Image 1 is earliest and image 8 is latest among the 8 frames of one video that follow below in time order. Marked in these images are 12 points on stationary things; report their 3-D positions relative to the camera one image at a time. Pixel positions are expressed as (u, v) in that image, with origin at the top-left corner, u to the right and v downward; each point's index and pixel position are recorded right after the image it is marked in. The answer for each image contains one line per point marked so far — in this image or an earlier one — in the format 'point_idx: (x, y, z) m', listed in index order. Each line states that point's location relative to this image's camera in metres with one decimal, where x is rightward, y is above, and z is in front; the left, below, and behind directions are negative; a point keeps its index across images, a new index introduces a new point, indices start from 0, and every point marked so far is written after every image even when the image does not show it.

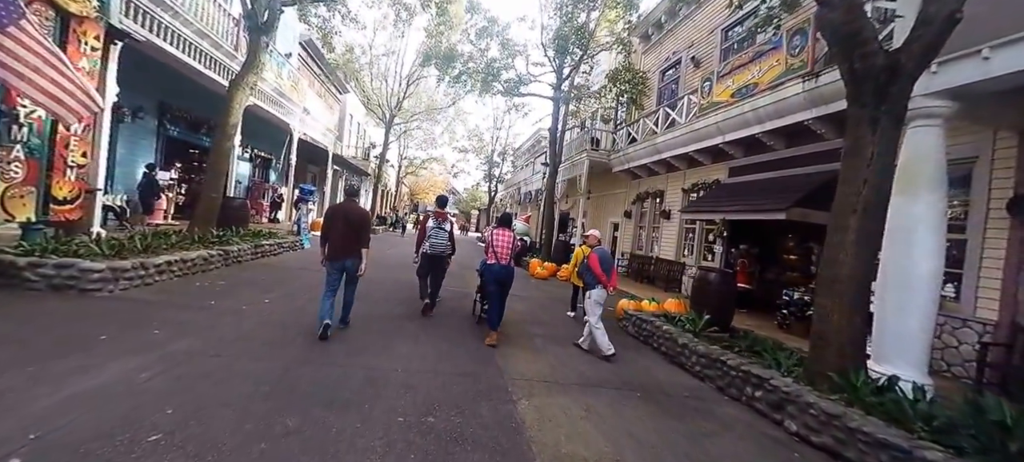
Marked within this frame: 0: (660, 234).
0: (+5.4, -0.1, +14.4) m
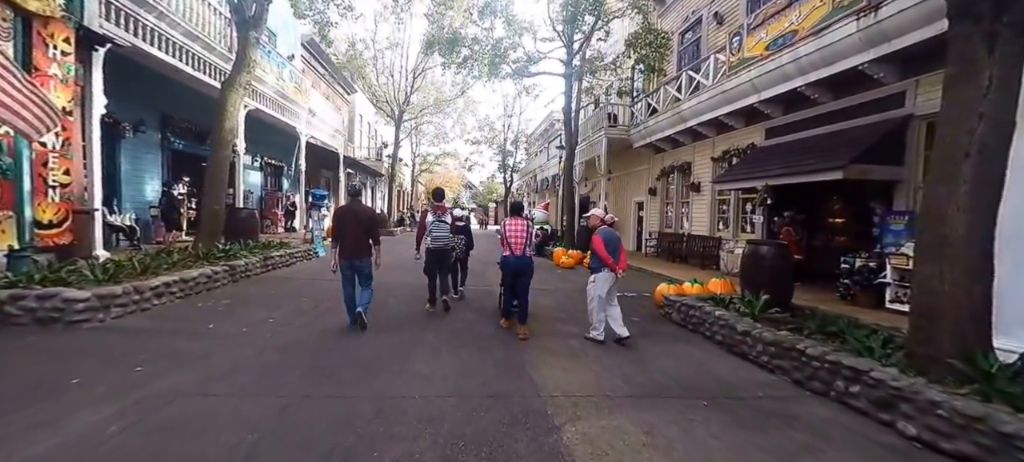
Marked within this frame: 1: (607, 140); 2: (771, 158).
0: (+6.1, +0.8, +13.5) m
1: (+3.8, +3.7, +16.0) m
2: (+5.9, +1.6, +8.9) m
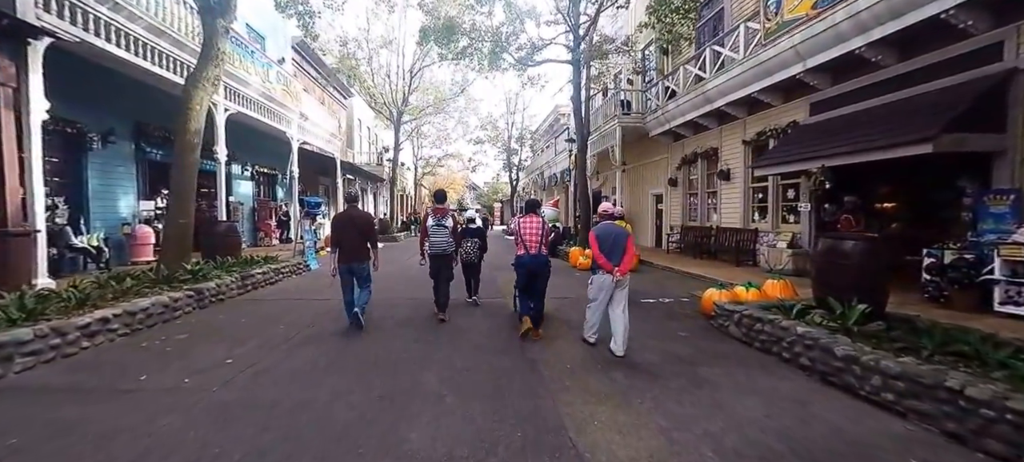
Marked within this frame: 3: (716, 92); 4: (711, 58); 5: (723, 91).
0: (+6.4, +1.0, +12.2) m
1: (+4.0, +3.8, +14.8) m
2: (+6.1, +1.9, +7.6) m
3: (+5.5, +3.8, +10.7) m
4: (+5.6, +4.9, +11.2) m
5: (+5.6, +3.7, +10.4) m
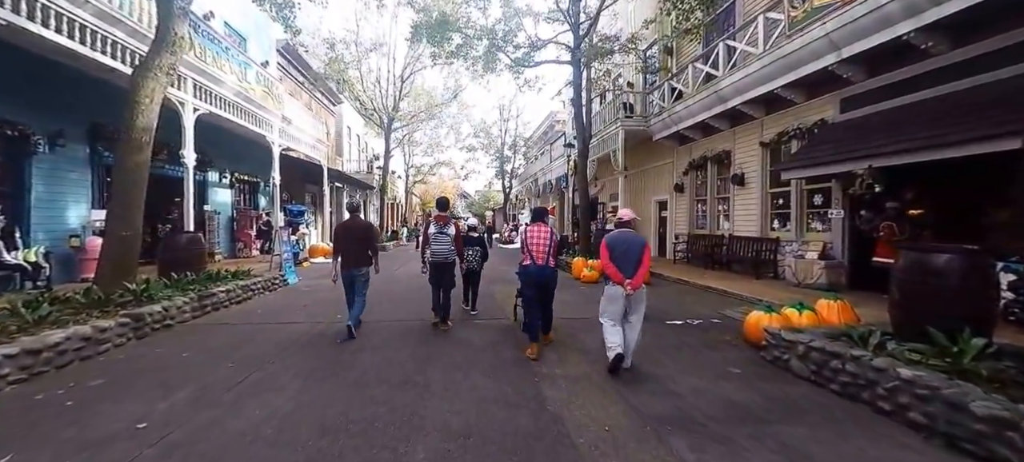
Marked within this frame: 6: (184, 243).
0: (+6.4, +0.7, +11.4) m
1: (+3.9, +3.4, +14.0) m
2: (+6.1, +1.7, +6.8) m
3: (+5.5, +3.6, +9.9) m
4: (+5.6, +4.7, +10.4) m
5: (+5.6, +3.5, +9.7) m
6: (-5.7, -0.2, +6.8) m
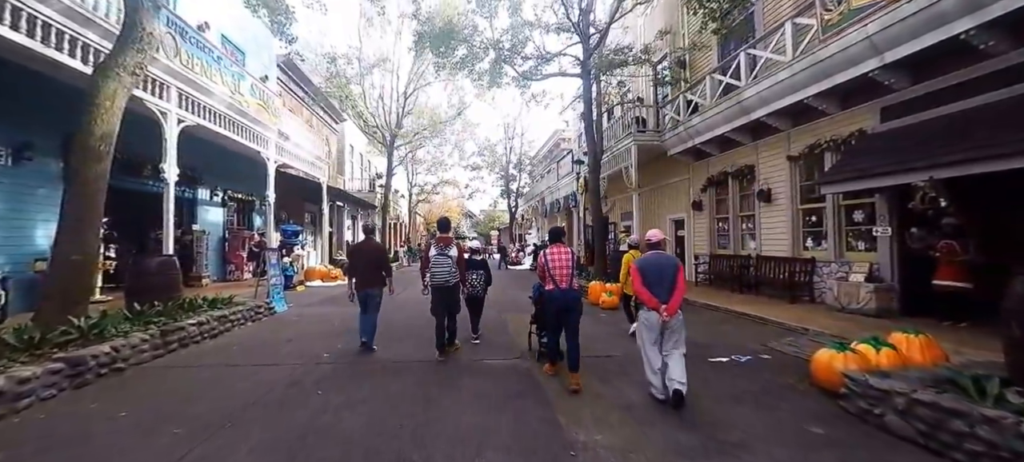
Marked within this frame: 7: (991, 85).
0: (+6.6, +0.2, +10.6) m
1: (+4.2, +2.8, +13.3) m
2: (+6.3, +1.4, +6.1) m
3: (+5.7, +3.1, +9.3) m
4: (+5.8, +4.2, +9.8) m
5: (+5.8, +3.0, +9.0) m
6: (-5.5, -0.6, +6.0) m
7: (+7.3, +2.2, +6.0) m
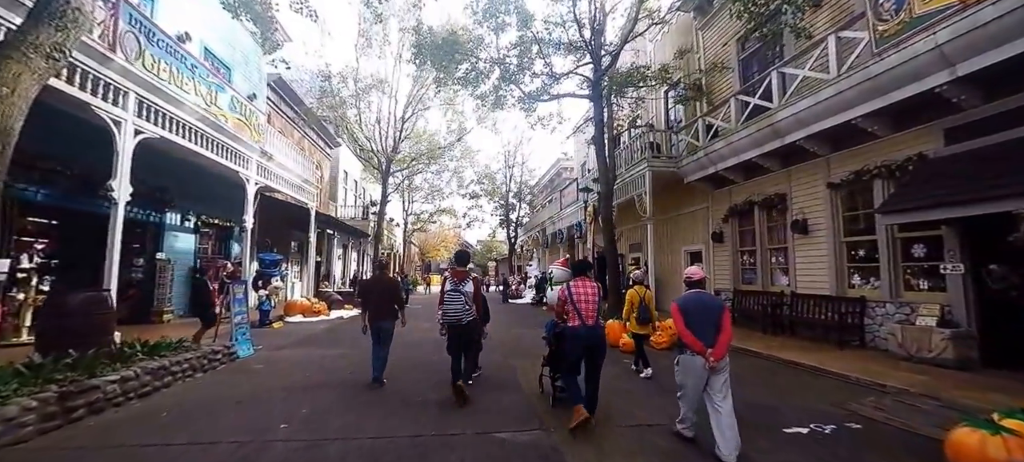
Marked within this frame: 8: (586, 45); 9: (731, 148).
0: (+6.8, -0.7, +9.5) m
1: (+4.3, +1.7, +12.4) m
2: (+6.6, +0.9, +5.1) m
3: (+6.0, +2.3, +8.4) m
4: (+6.0, +3.4, +9.1) m
5: (+6.0, +2.3, +8.2) m
6: (-5.2, -0.9, +4.8) m
7: (+7.6, +1.7, +5.1) m
8: (+2.2, +5.7, +12.0) m
9: (+5.6, +2.1, +10.2) m
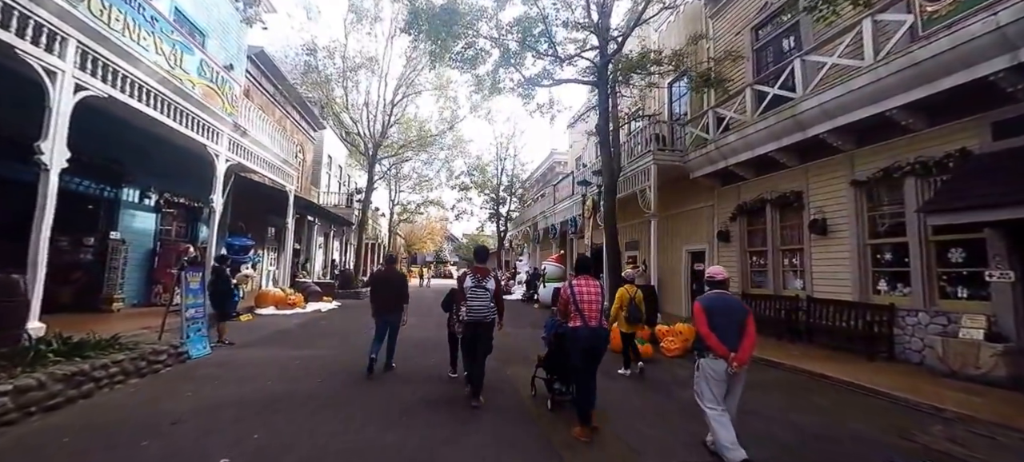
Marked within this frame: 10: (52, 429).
0: (+6.7, -0.7, +9.0) m
1: (+4.2, +1.8, +11.7) m
2: (+6.7, +0.8, +4.5) m
3: (+6.0, +2.3, +7.8) m
4: (+6.1, +3.4, +8.4) m
5: (+6.1, +2.3, +7.5) m
6: (-5.2, -0.6, +3.8) m
7: (+7.7, +1.6, +4.6) m
8: (+2.3, +5.8, +11.2) m
9: (+5.6, +2.2, +9.6) m
10: (-3.7, -1.6, +3.2) m
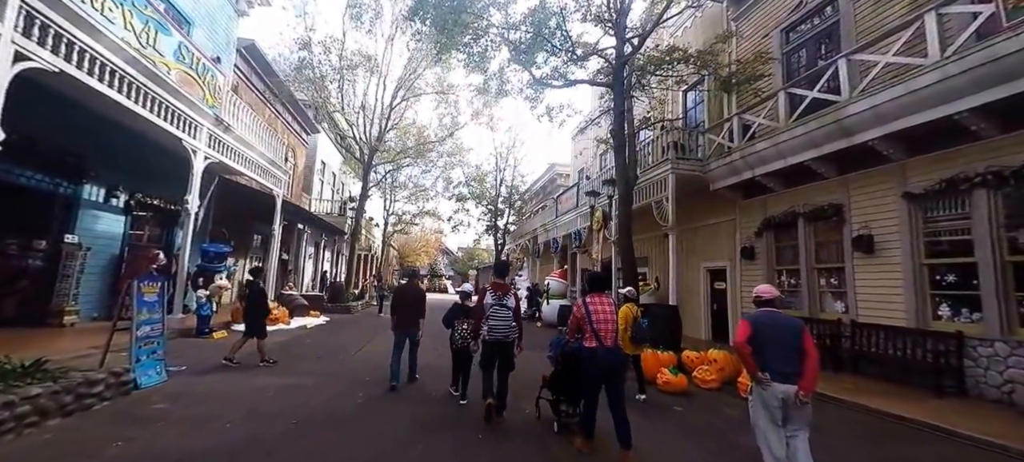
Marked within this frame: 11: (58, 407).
0: (+6.9, -1.0, +8.1) m
1: (+4.5, +1.4, +10.9) m
2: (+7.1, +0.6, +3.7) m
3: (+6.3, +2.1, +7.0) m
4: (+6.4, +3.1, +7.7) m
5: (+6.4, +2.0, +6.8) m
6: (-4.8, -0.5, +2.8) m
7: (+8.1, +1.4, +3.8) m
8: (+2.6, +5.5, +10.5) m
9: (+5.9, +1.8, +8.8) m
10: (-3.3, -1.6, +2.2) m
11: (-4.3, -1.7, +3.9) m
